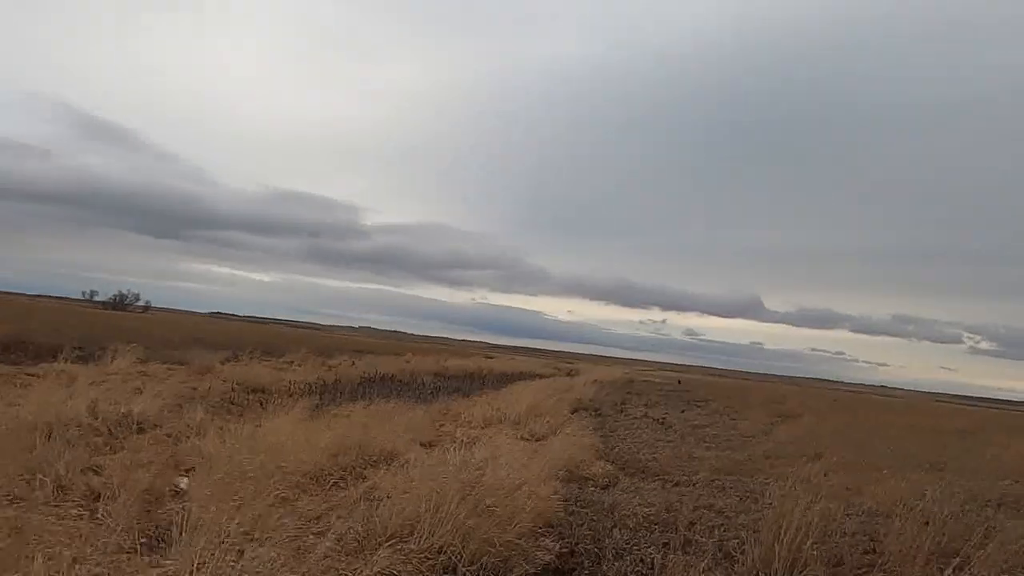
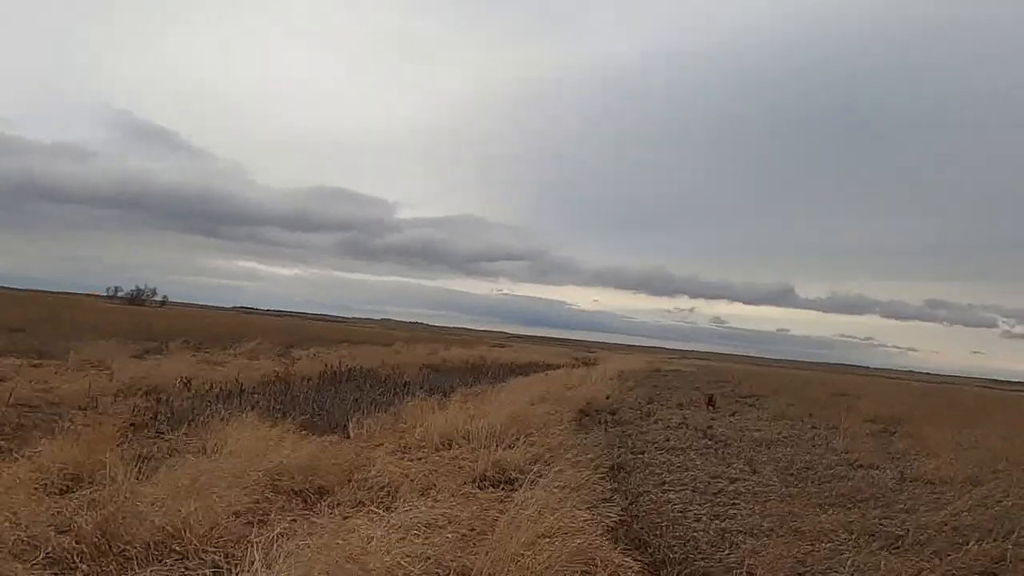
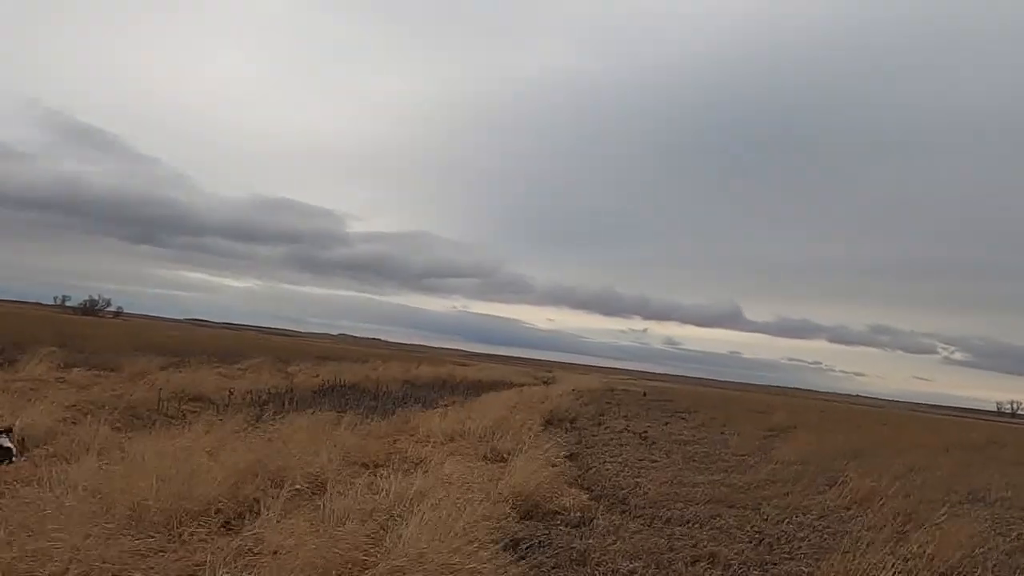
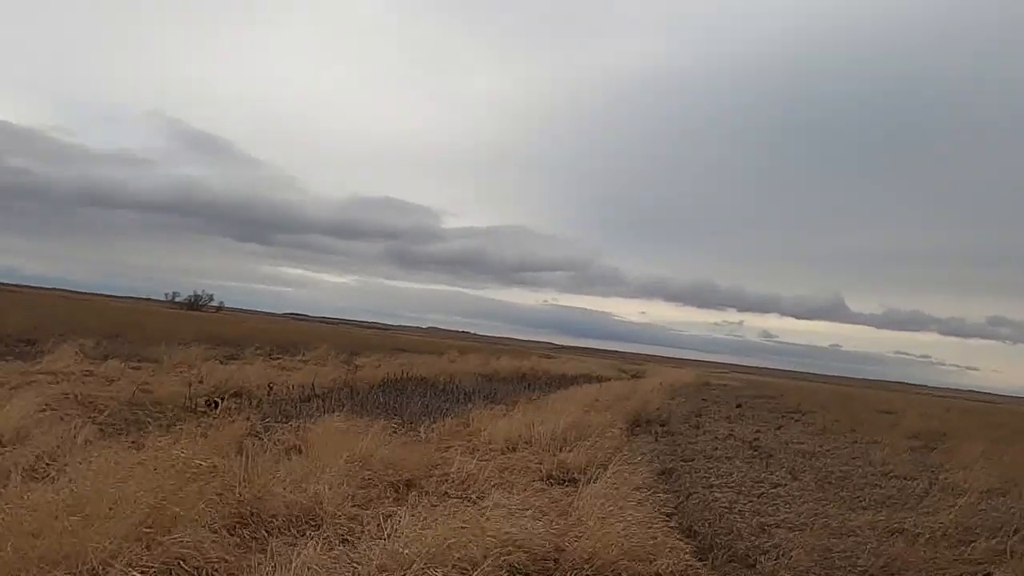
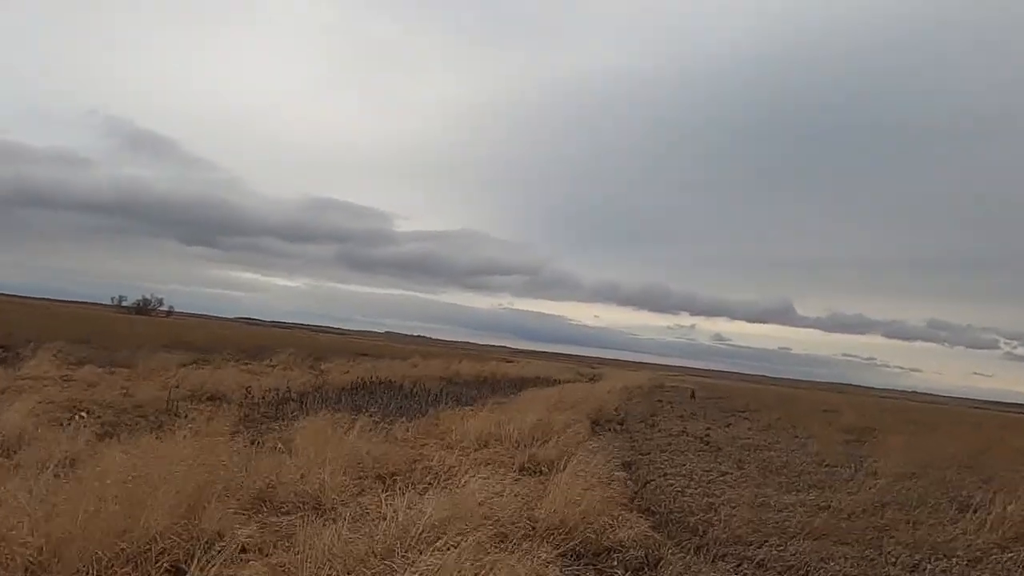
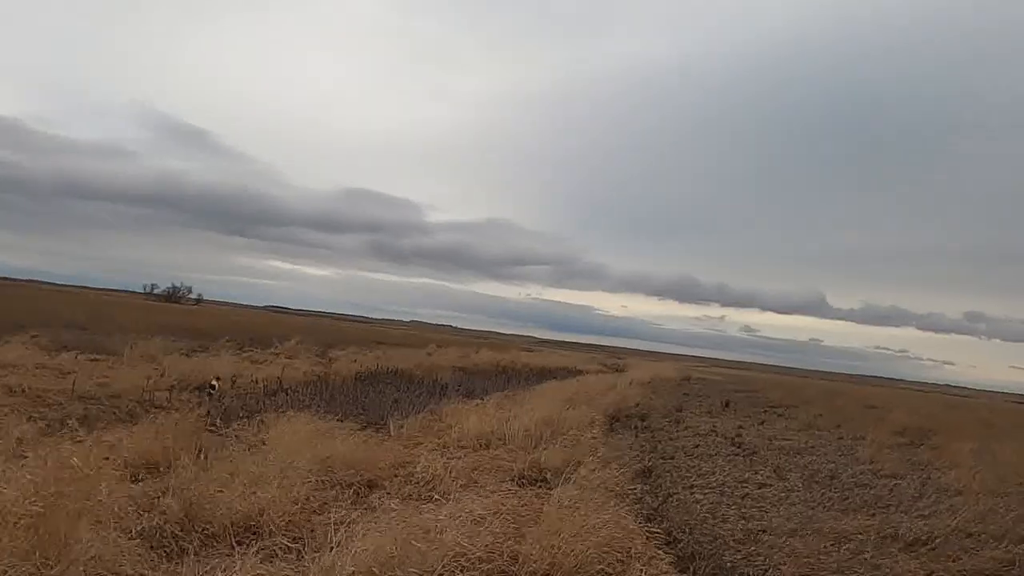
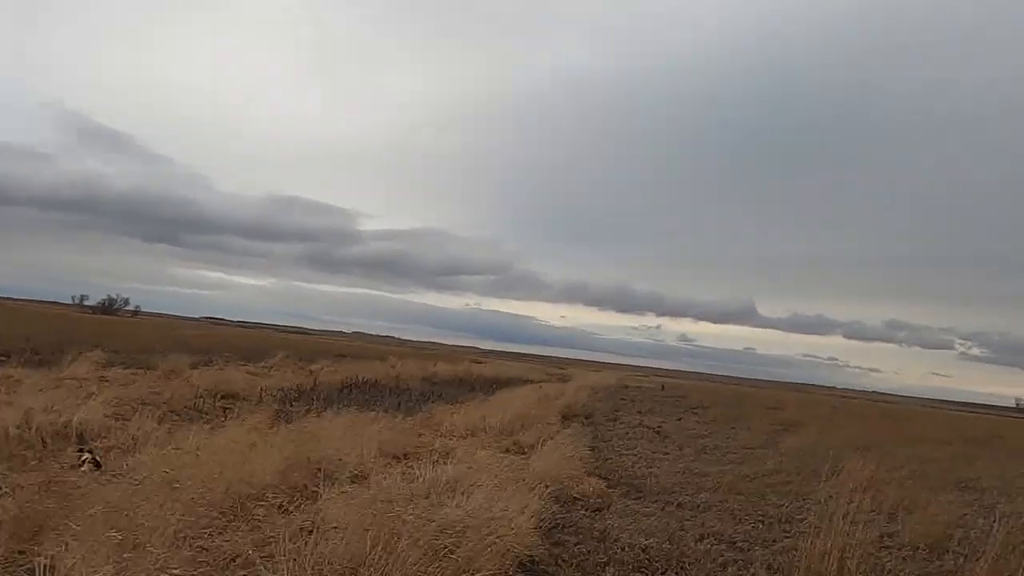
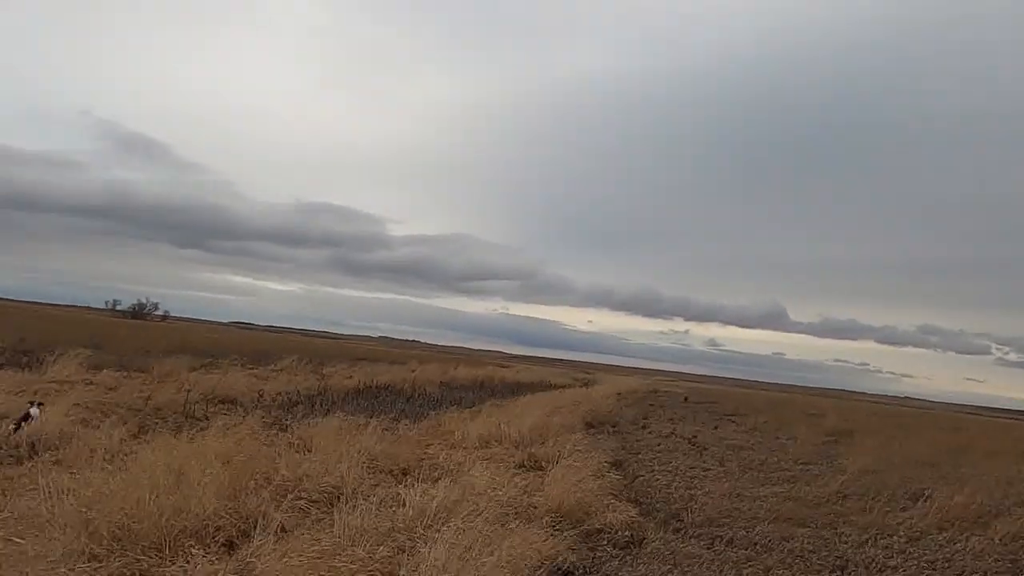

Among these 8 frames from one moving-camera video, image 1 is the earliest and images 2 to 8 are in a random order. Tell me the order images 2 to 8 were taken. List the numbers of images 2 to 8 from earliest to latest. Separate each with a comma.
7, 3, 8, 5, 4, 6, 2
